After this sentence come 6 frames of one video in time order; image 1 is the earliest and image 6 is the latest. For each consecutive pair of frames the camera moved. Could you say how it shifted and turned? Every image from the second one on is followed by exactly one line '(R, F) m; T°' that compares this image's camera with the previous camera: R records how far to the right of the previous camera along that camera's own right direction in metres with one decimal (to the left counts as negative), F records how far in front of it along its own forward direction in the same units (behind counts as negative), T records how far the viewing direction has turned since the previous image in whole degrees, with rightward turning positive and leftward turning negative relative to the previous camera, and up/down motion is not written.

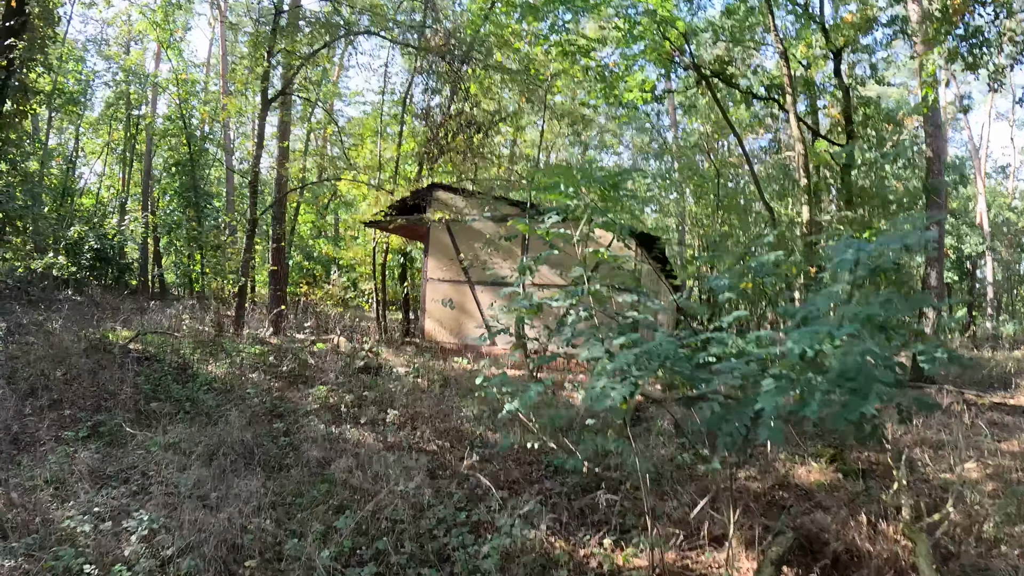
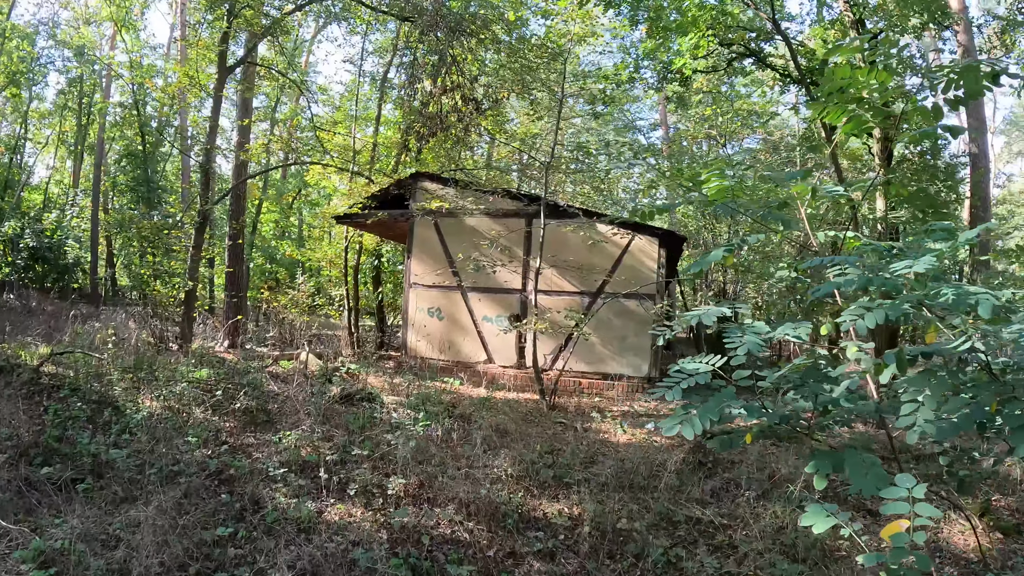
(-0.3, +1.7) m; +2°
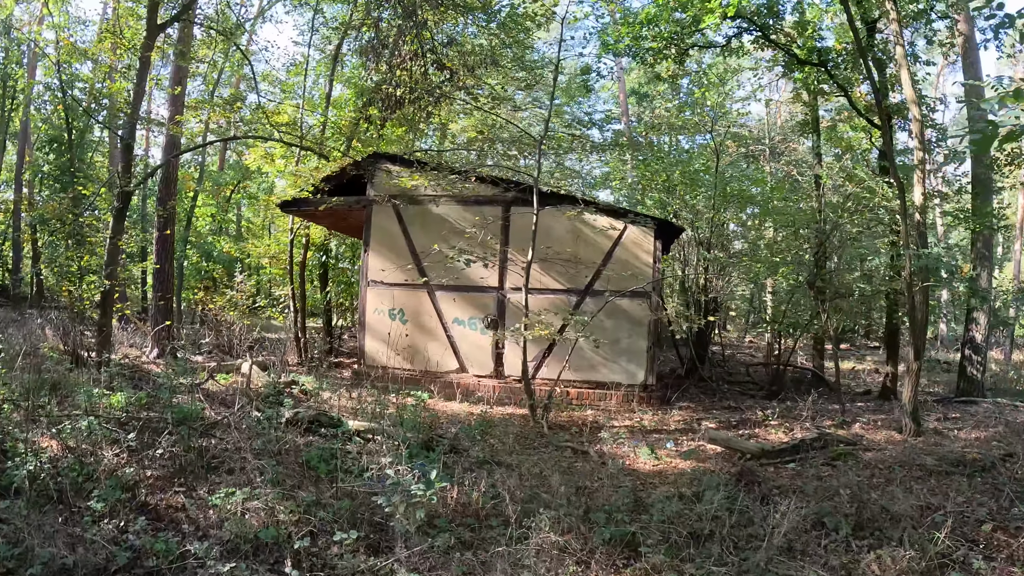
(-0.3, +1.2) m; +3°
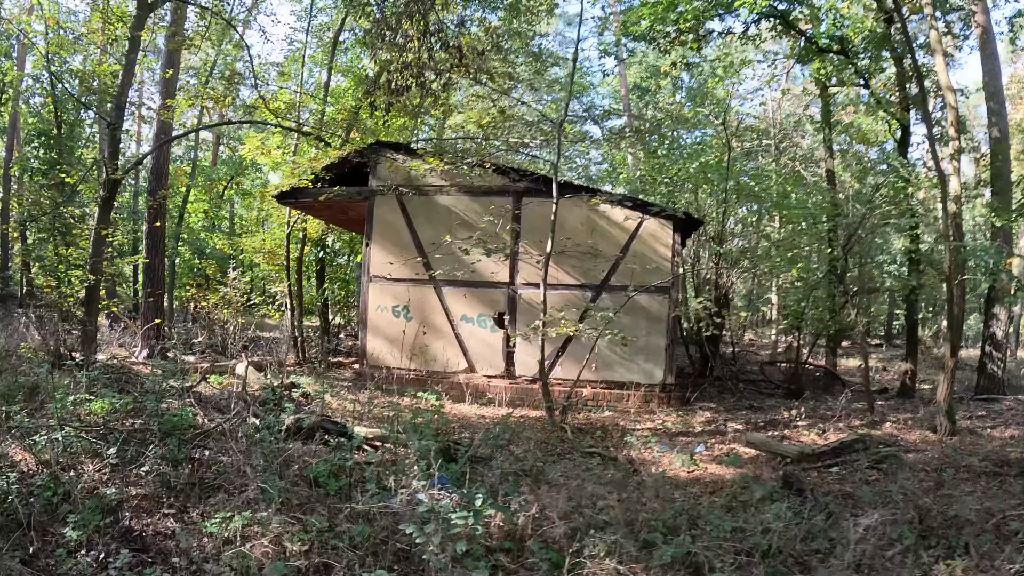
(-0.1, +0.4) m; 0°
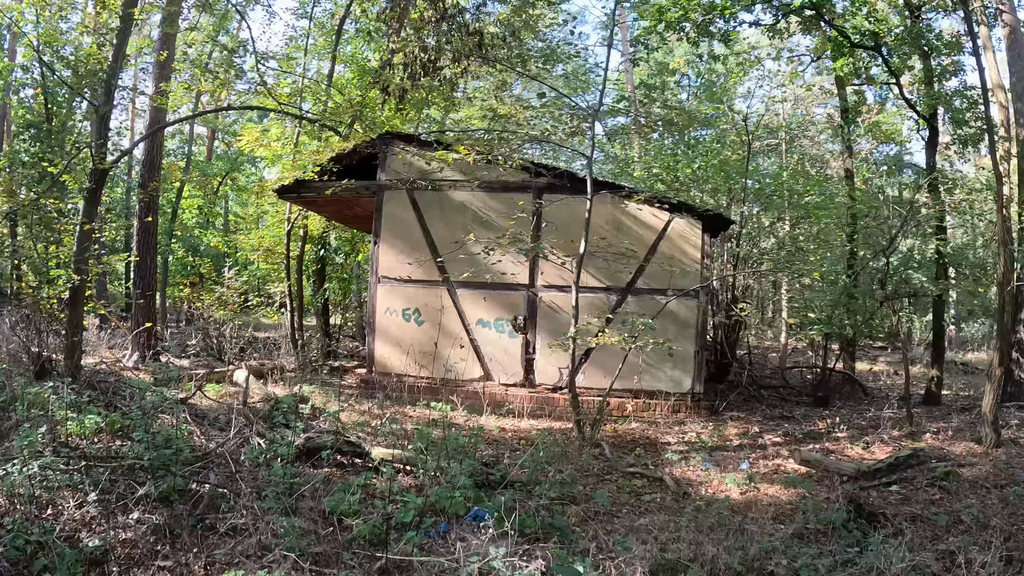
(-0.2, +0.5) m; 0°
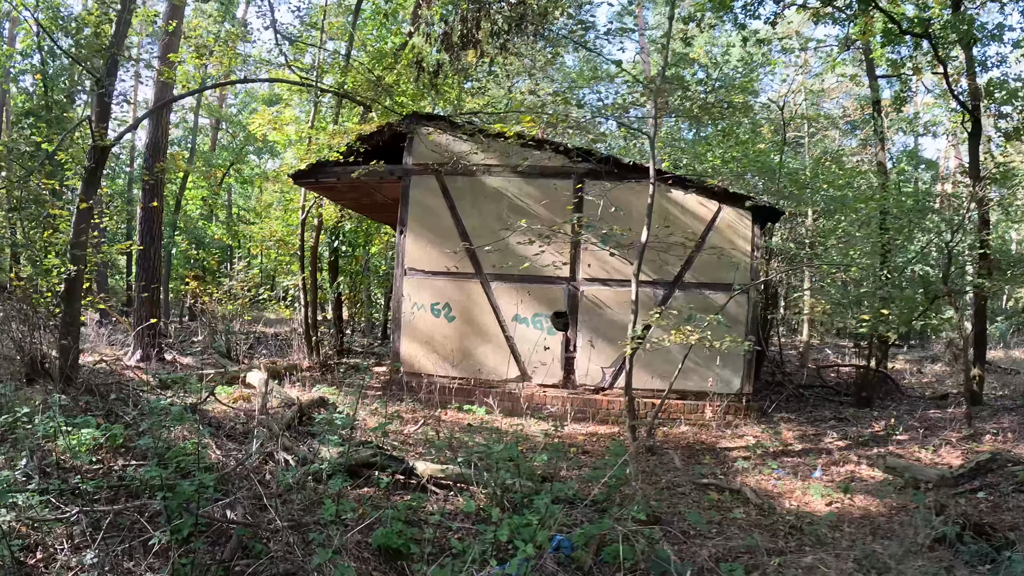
(-0.2, +0.6) m; 0°
